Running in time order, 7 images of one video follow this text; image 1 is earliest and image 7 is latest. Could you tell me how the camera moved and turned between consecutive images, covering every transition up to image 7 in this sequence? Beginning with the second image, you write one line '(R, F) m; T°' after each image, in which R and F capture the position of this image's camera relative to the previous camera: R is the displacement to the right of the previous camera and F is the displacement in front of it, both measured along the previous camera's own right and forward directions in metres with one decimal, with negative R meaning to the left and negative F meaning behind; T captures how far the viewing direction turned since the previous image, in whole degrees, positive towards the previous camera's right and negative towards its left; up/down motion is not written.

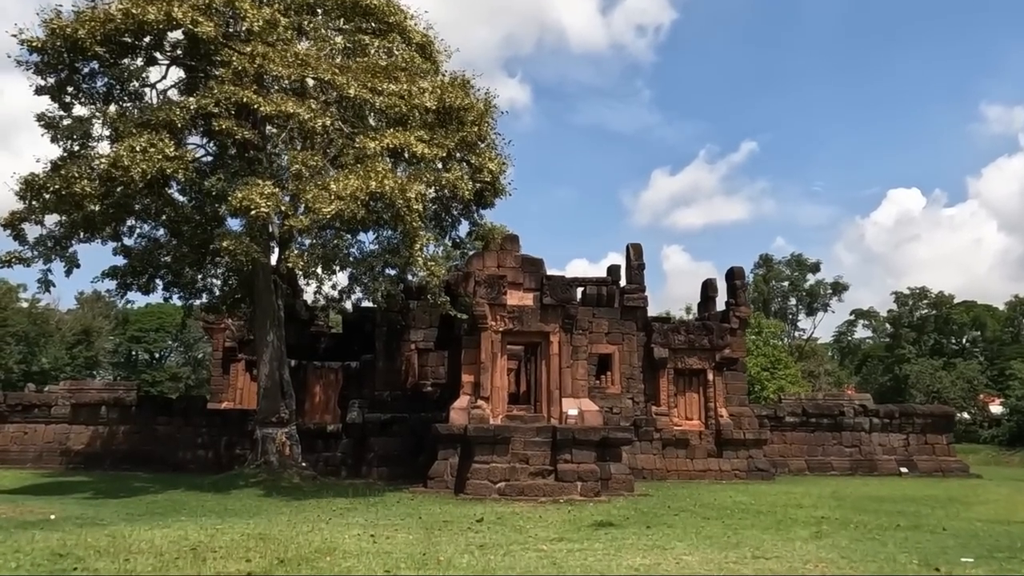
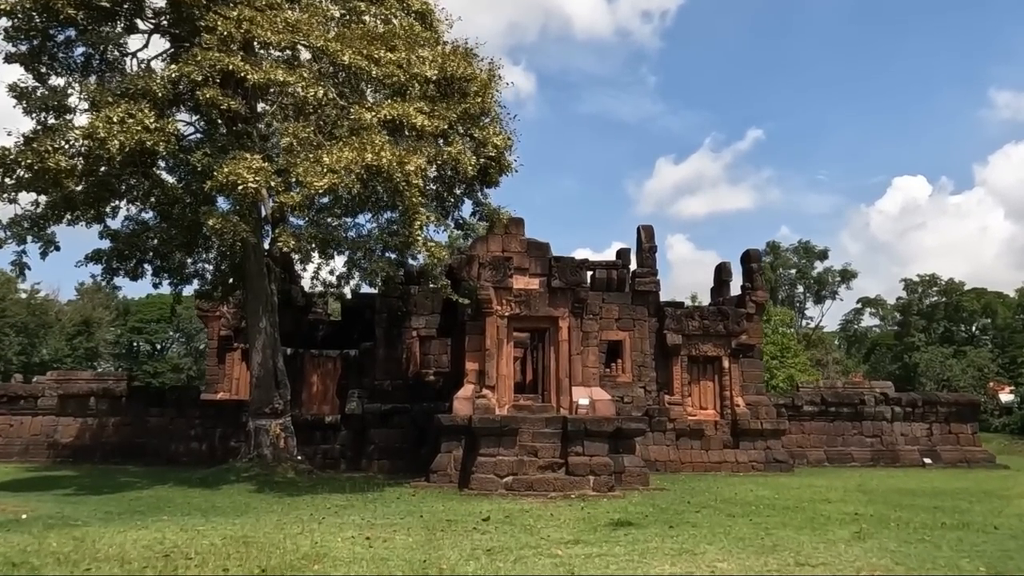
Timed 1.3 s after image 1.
(-0.1, +0.8) m; 0°
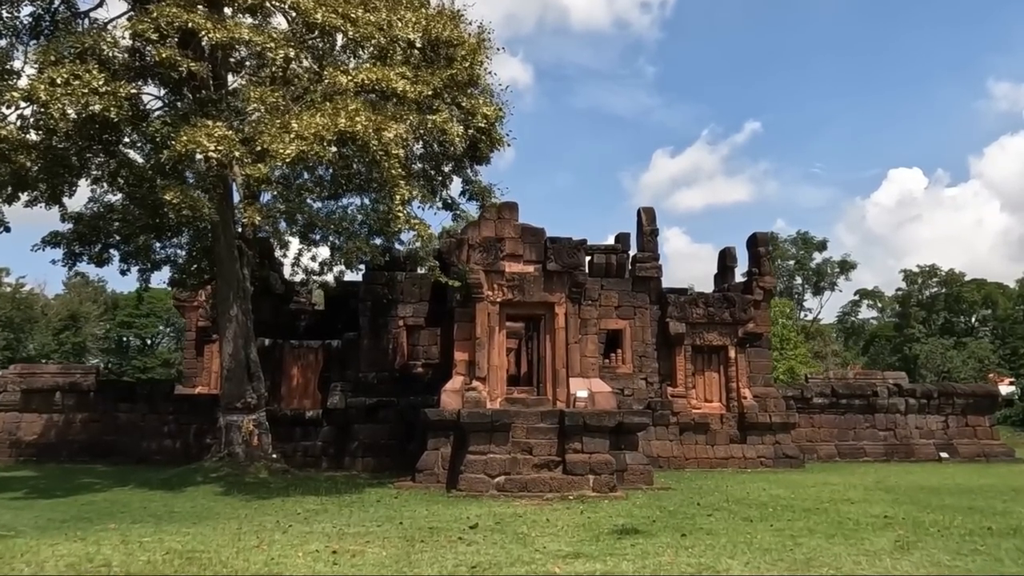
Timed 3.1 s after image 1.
(+0.1, +1.0) m; 0°
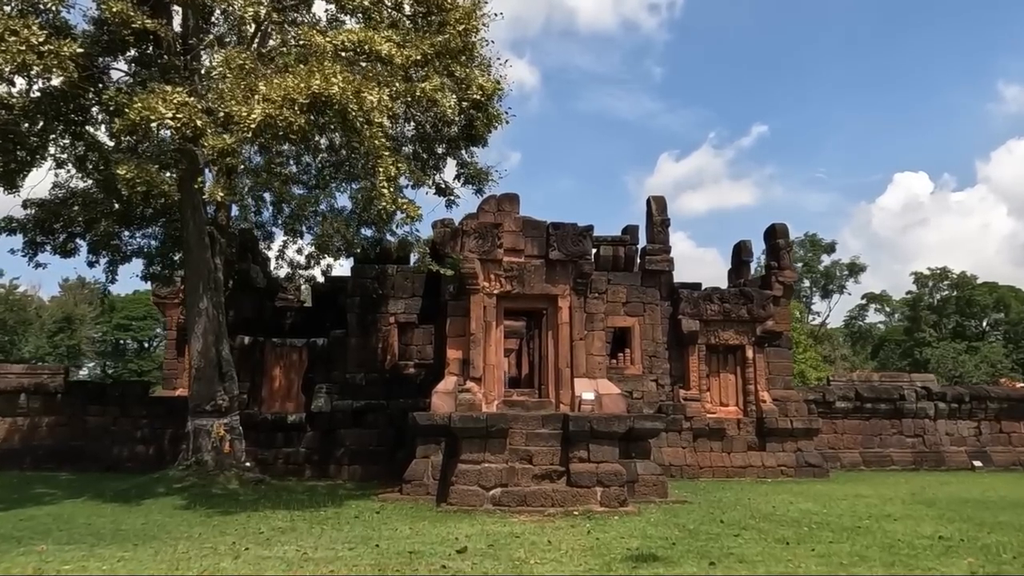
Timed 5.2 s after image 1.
(+0.1, +1.1) m; 0°
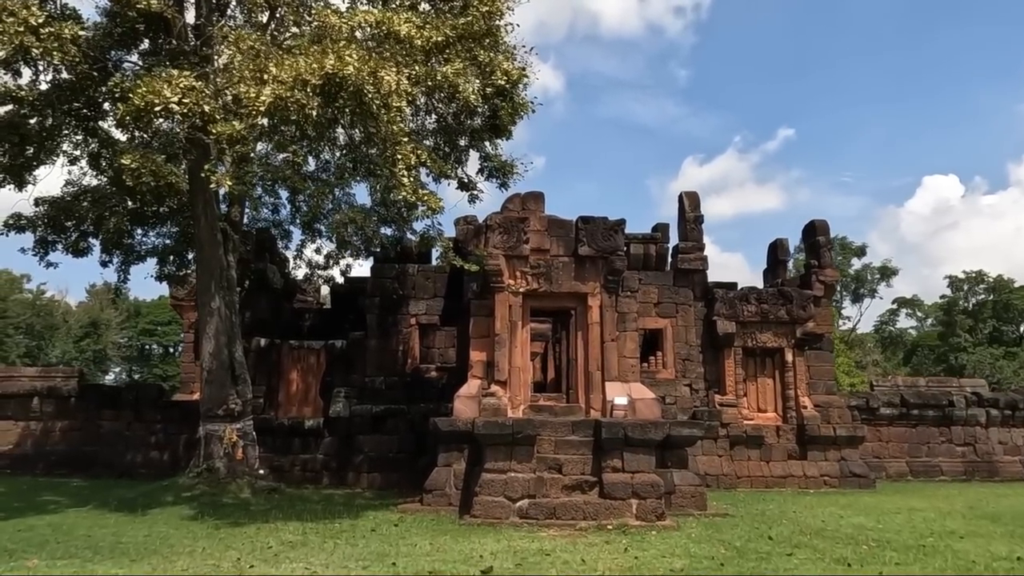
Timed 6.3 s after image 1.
(0.0, +0.6) m; -2°
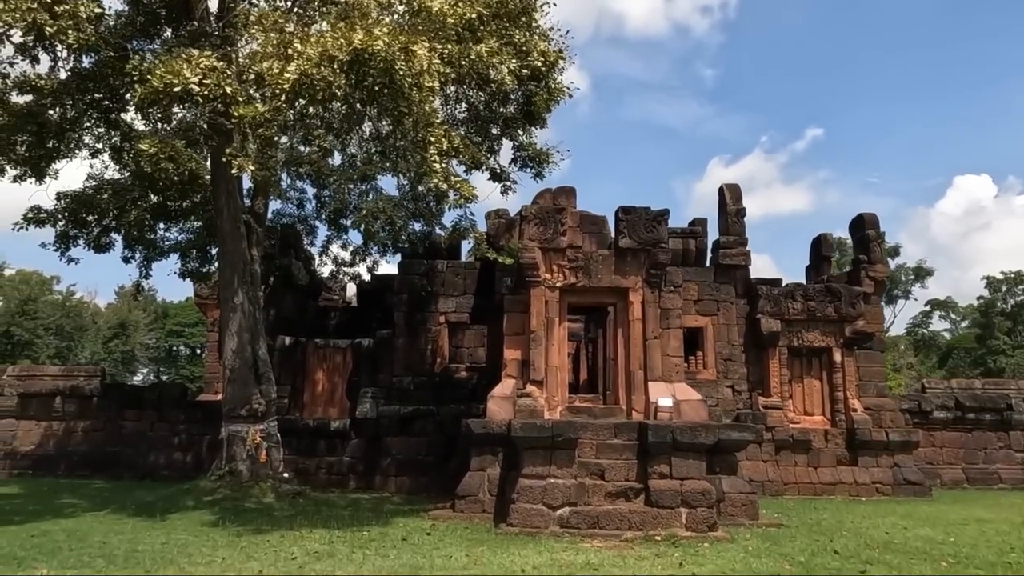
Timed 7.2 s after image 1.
(-0.2, +0.5) m; -2°
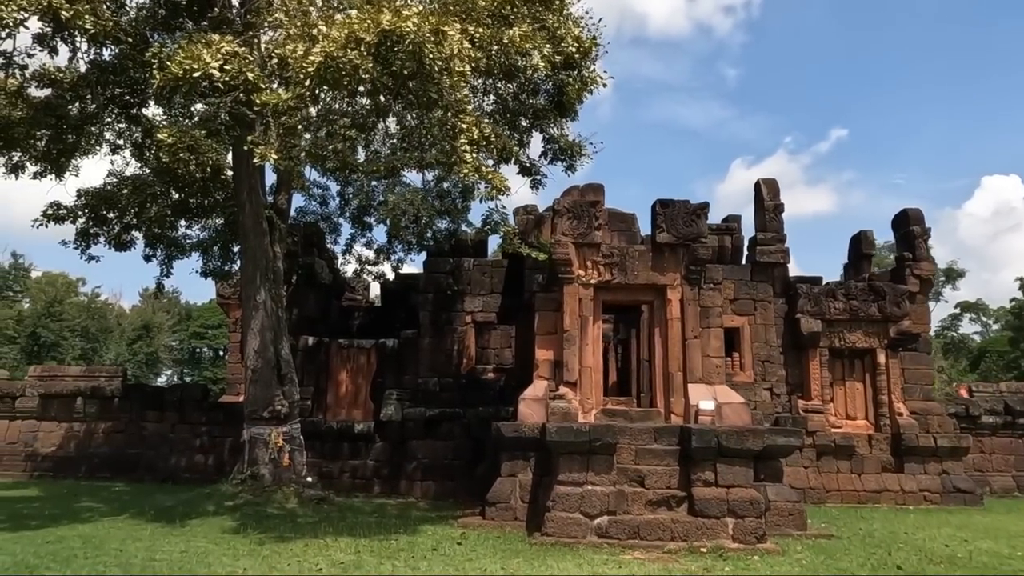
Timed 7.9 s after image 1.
(-0.1, +0.4) m; -1°
